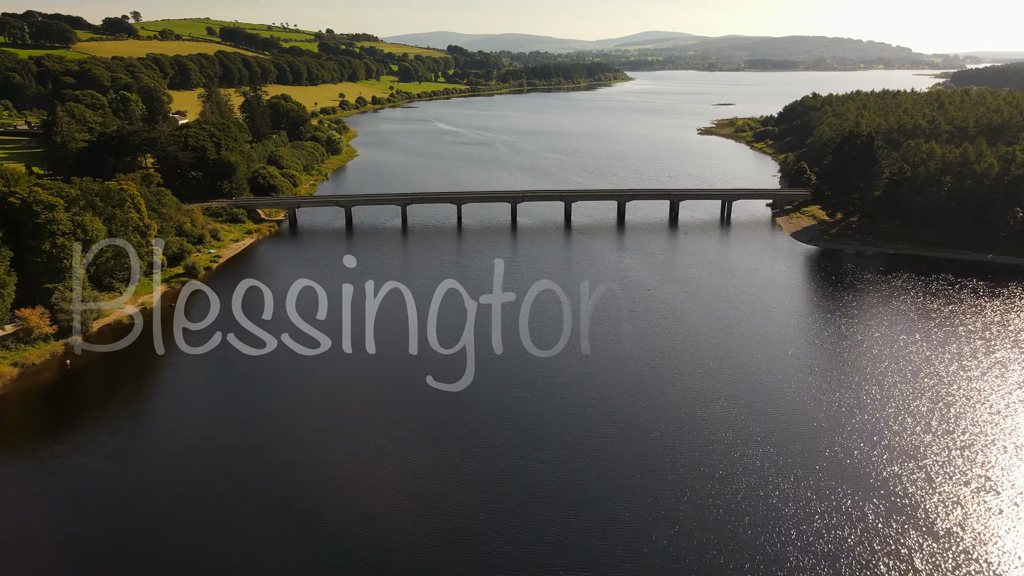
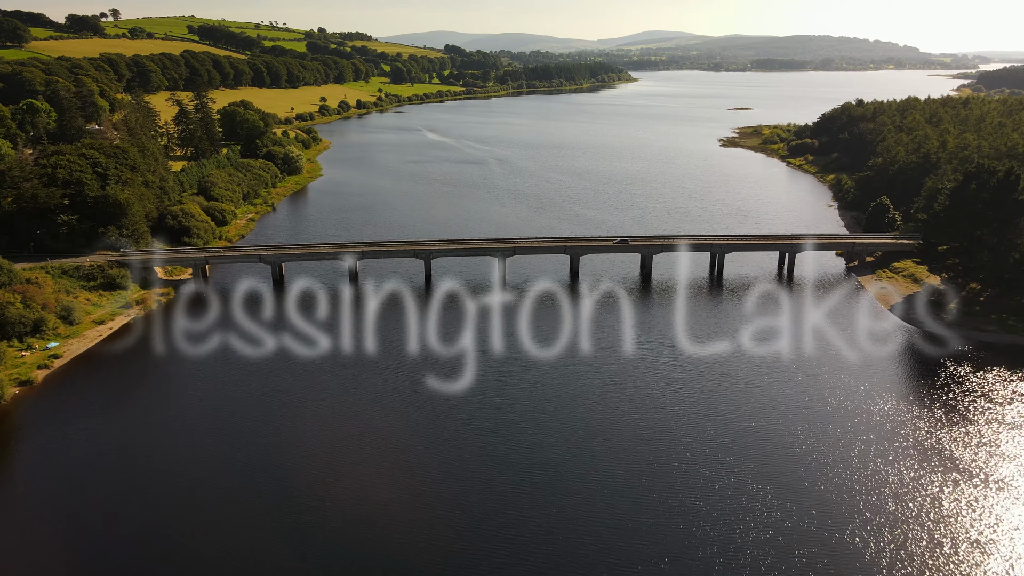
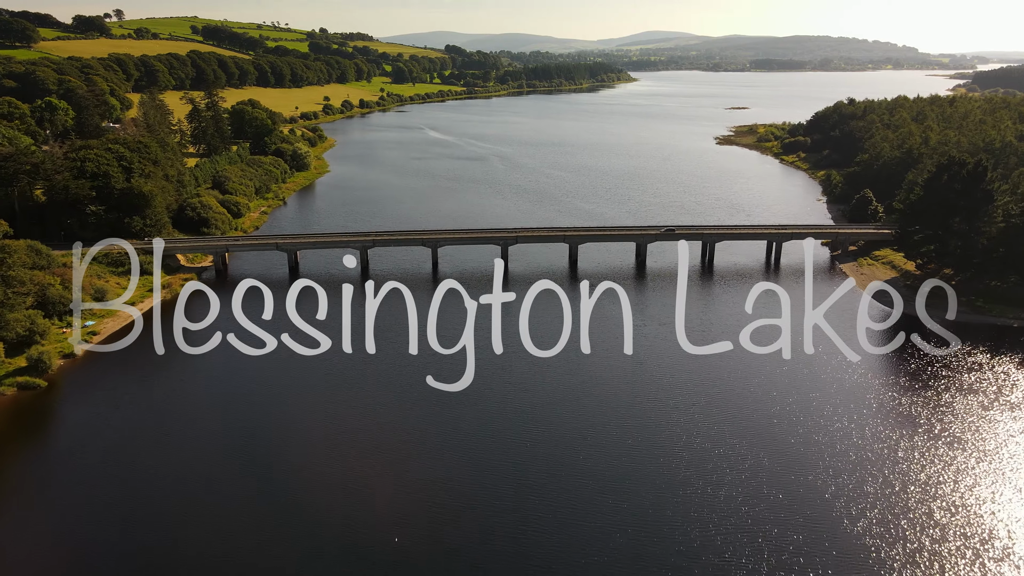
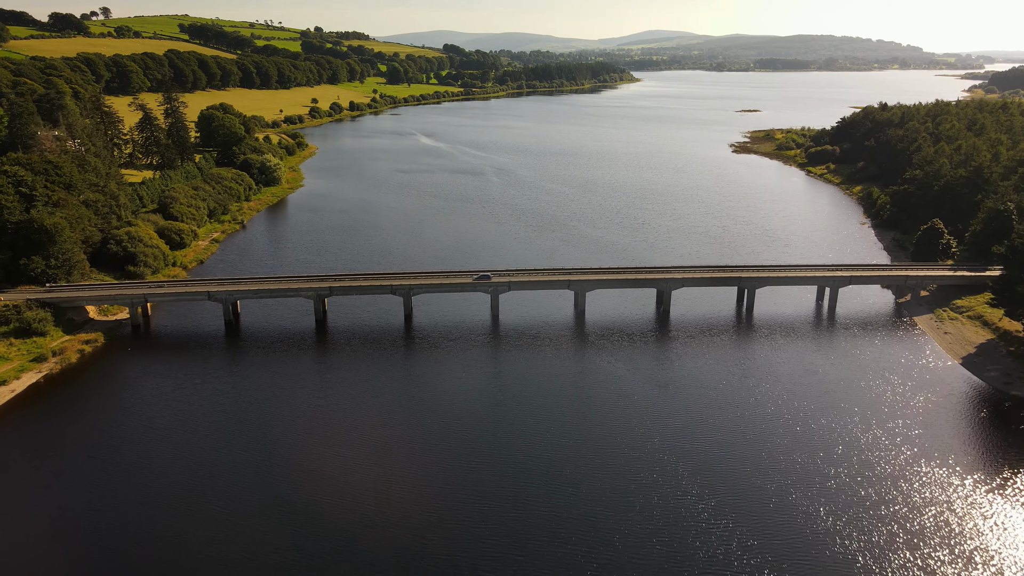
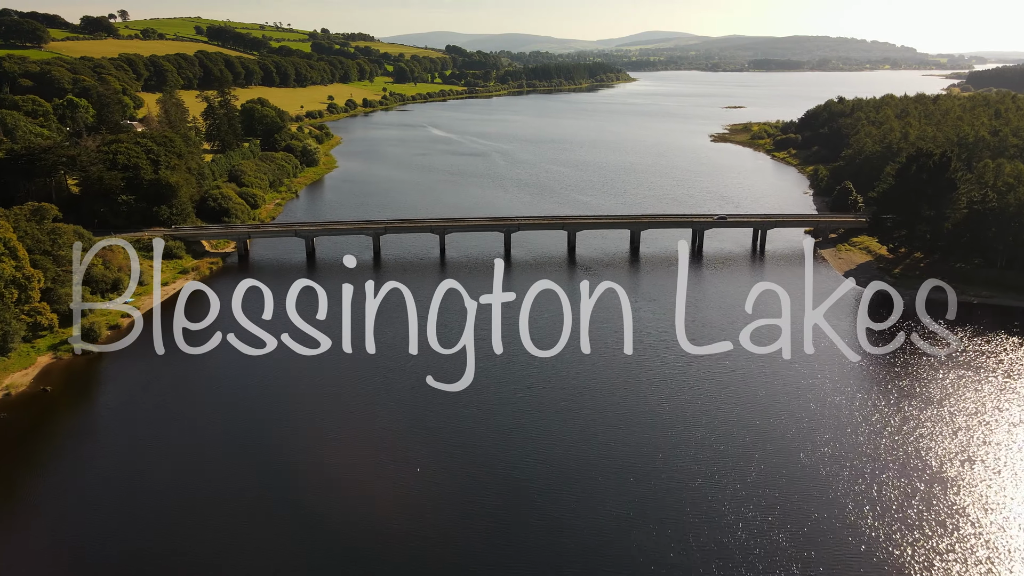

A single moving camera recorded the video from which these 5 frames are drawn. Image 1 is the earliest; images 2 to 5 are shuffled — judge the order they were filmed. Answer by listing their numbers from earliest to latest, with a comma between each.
5, 3, 2, 4
